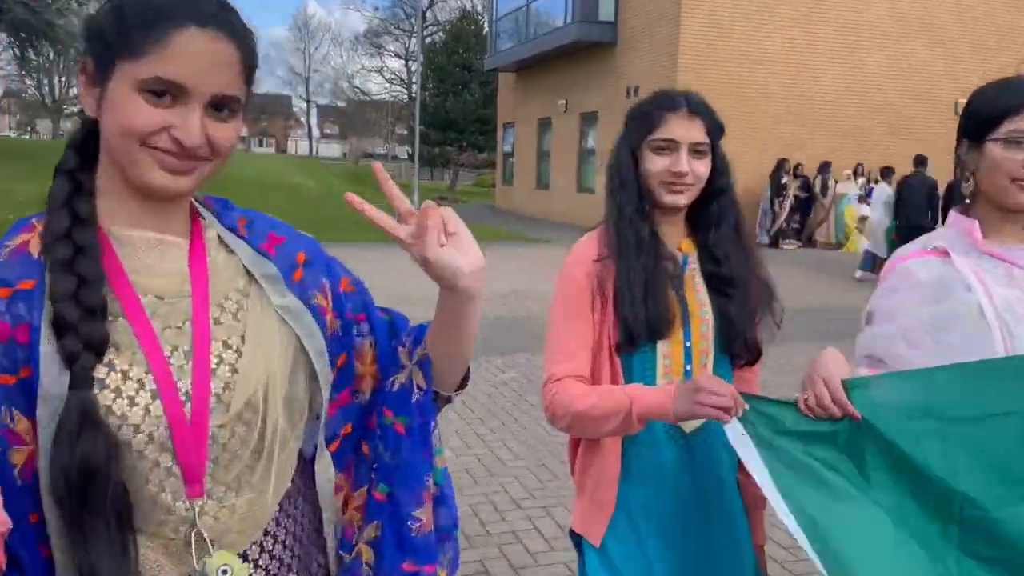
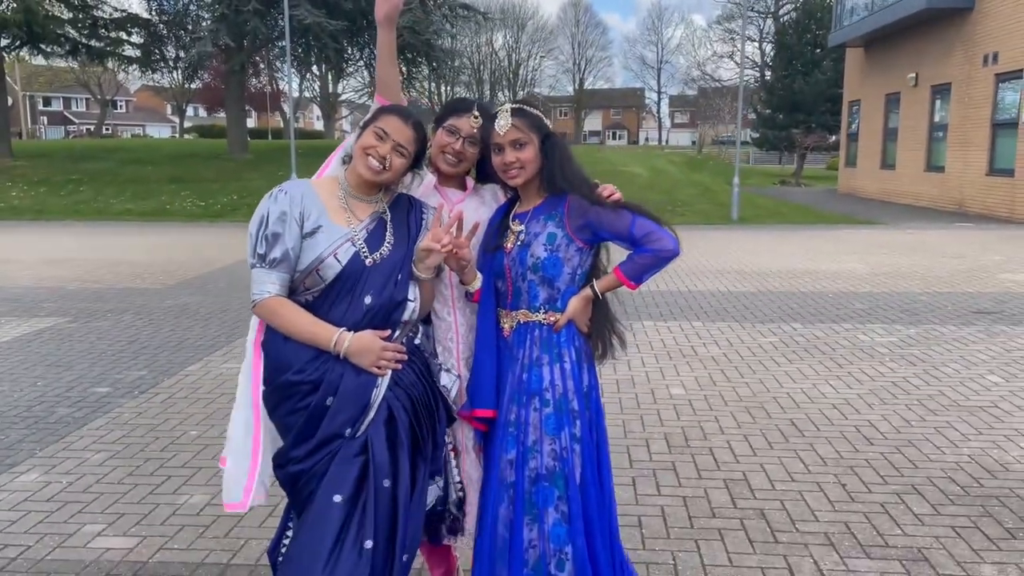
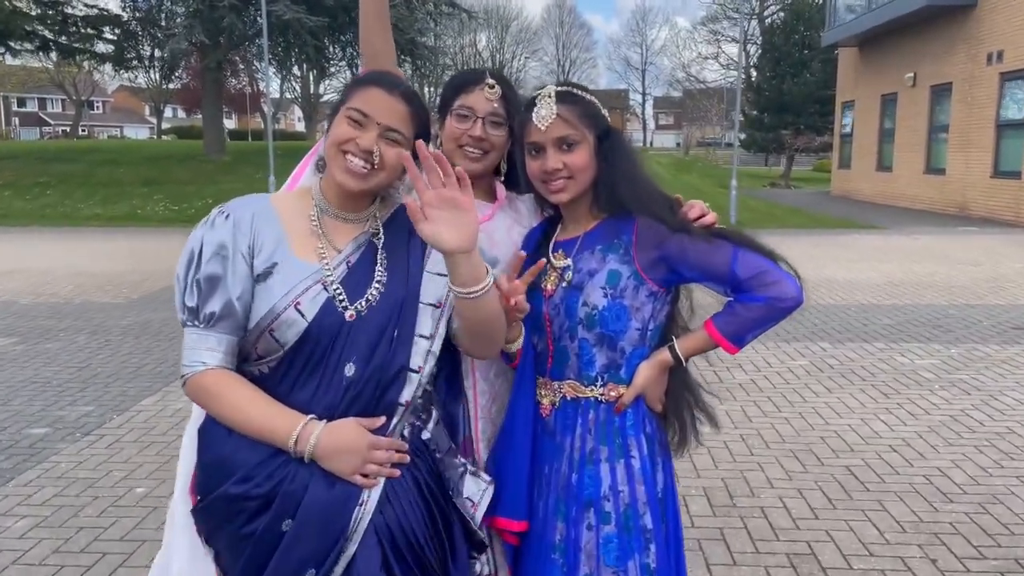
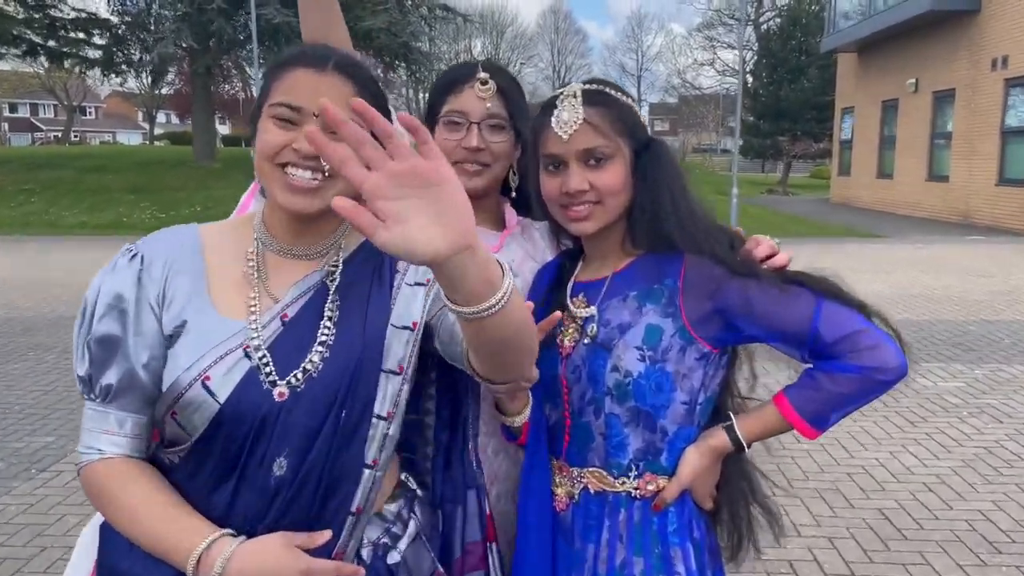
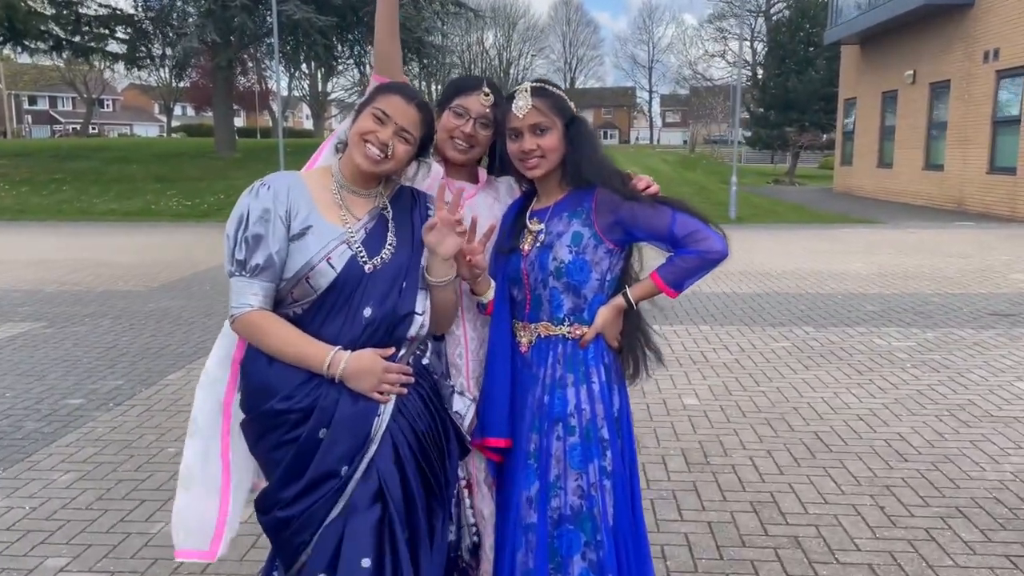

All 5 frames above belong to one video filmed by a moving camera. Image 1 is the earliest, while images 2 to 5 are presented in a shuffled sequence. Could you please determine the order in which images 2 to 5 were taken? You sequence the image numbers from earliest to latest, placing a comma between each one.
2, 5, 3, 4
